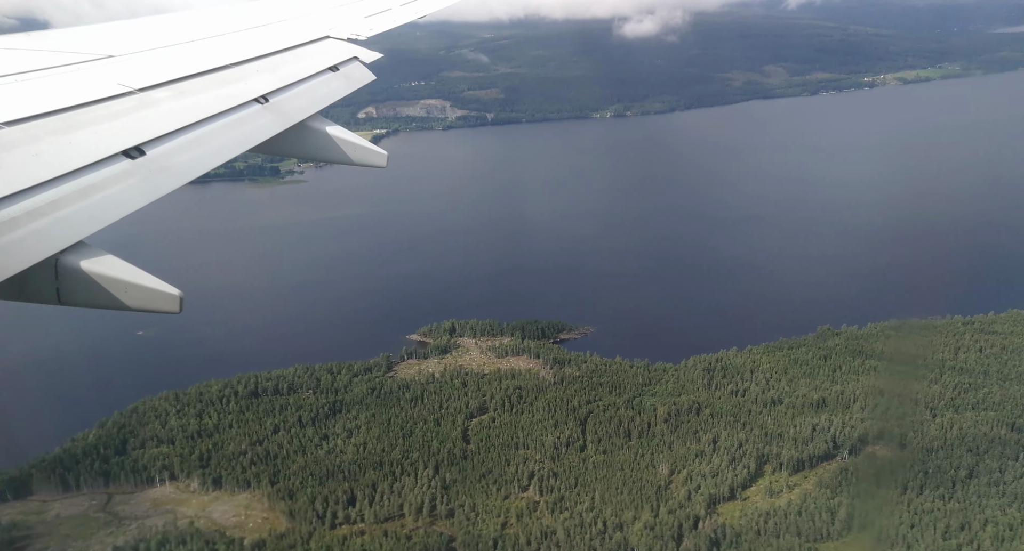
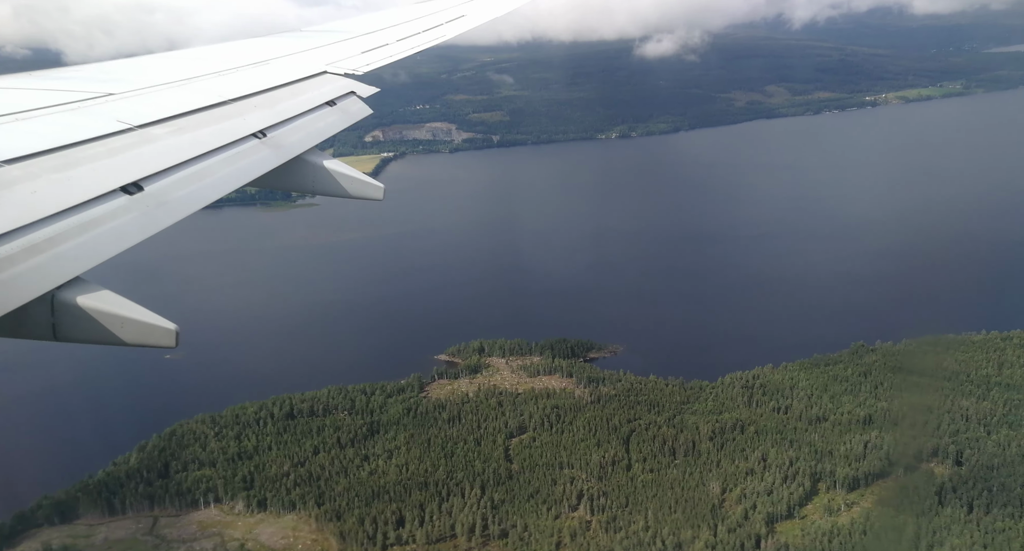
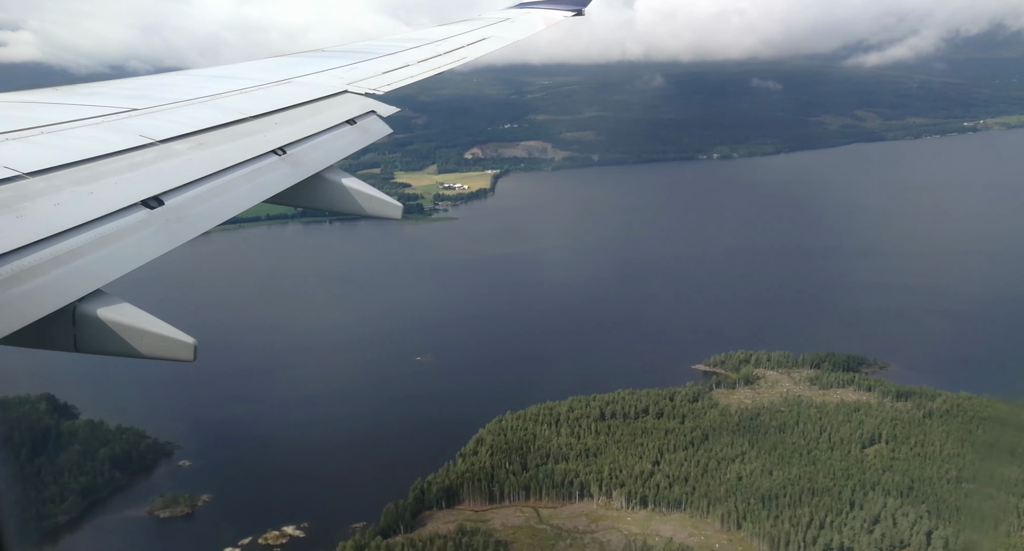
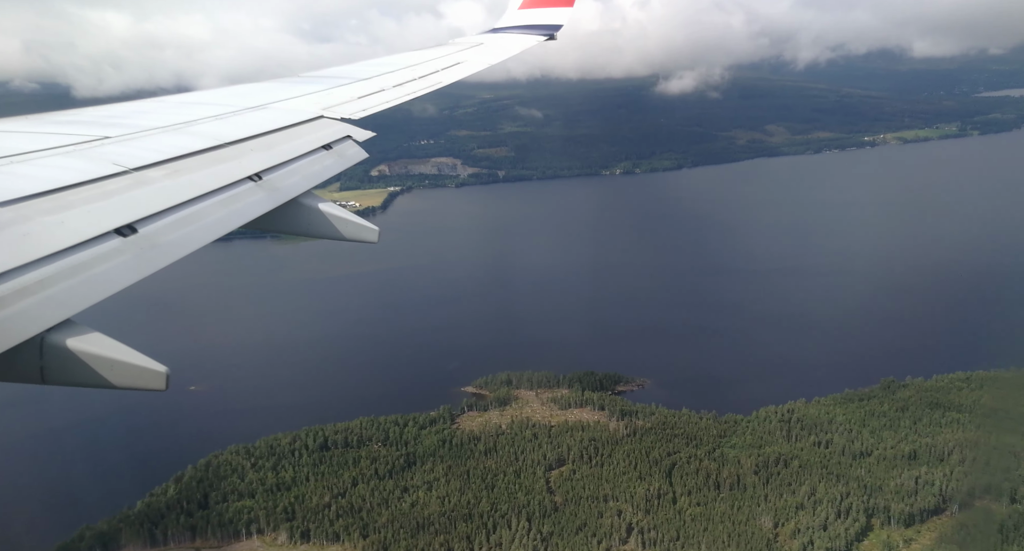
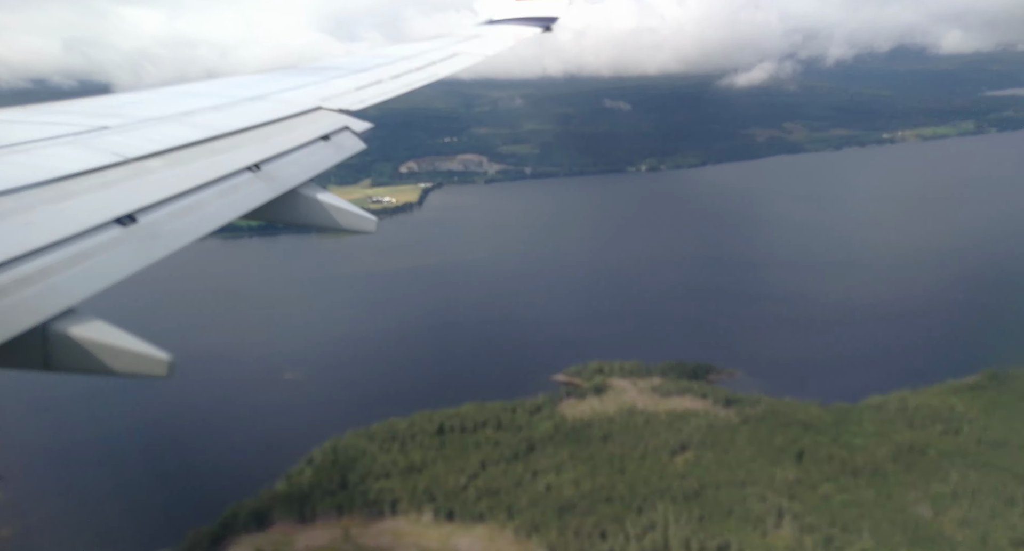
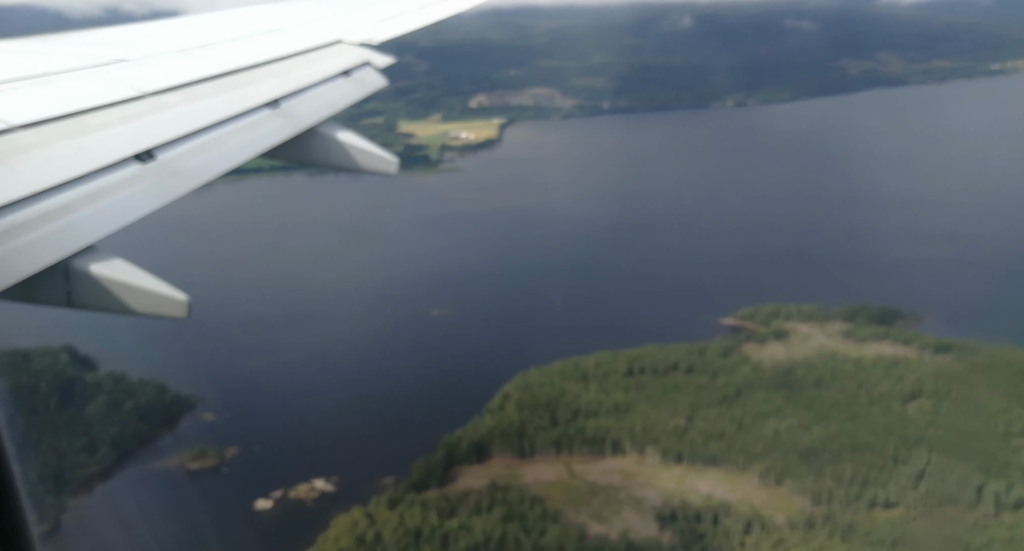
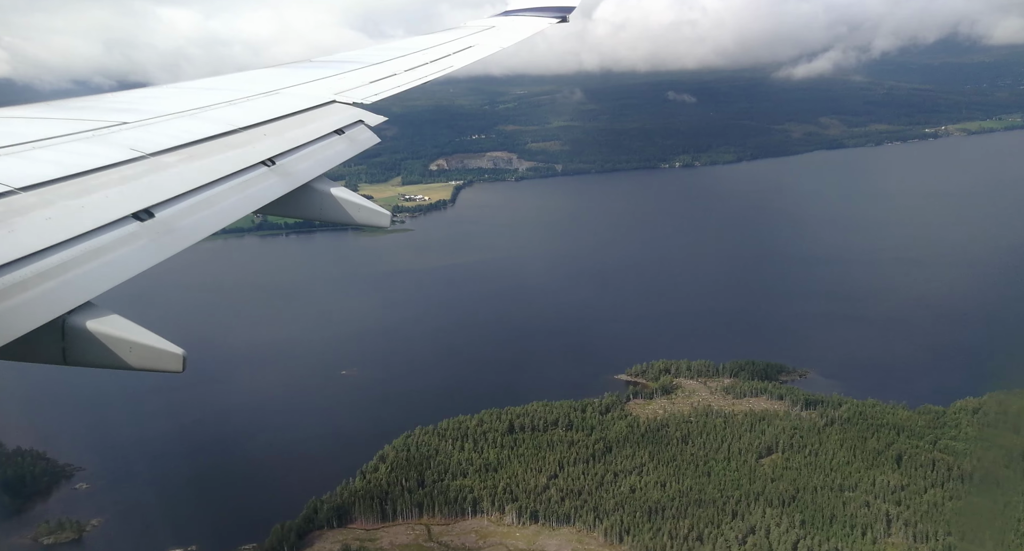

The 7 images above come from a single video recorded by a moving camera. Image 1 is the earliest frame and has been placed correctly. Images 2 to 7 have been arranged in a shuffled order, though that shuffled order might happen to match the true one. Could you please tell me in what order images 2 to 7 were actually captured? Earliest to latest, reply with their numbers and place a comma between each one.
2, 4, 5, 7, 3, 6
